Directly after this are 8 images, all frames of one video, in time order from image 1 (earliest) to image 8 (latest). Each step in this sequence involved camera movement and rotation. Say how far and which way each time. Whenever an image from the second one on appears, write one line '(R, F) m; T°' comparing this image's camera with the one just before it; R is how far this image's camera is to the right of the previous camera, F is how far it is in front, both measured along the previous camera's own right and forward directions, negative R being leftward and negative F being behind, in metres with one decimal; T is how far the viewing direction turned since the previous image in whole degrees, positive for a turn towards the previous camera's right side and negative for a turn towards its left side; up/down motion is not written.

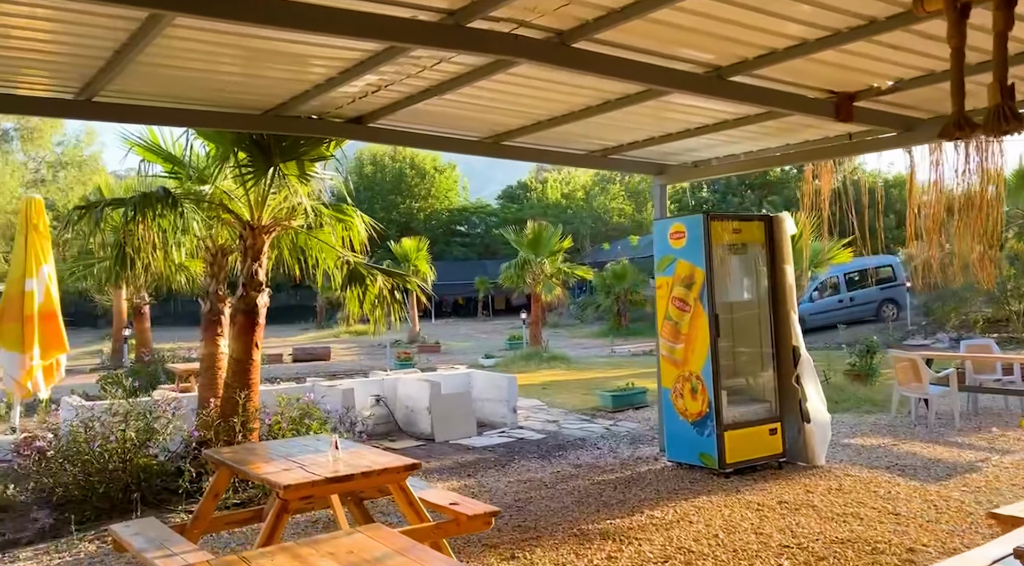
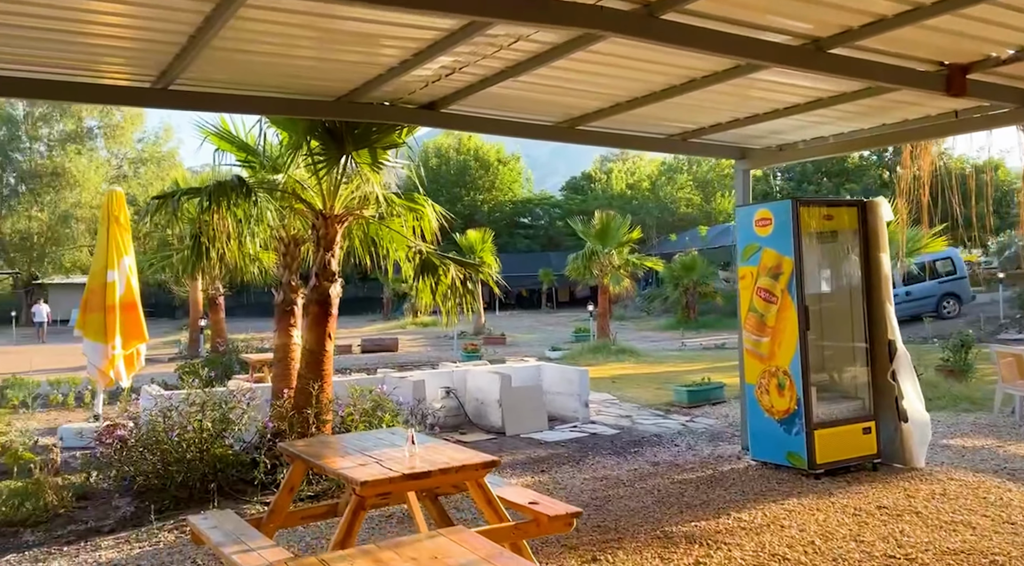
(-0.1, +0.2) m; -4°
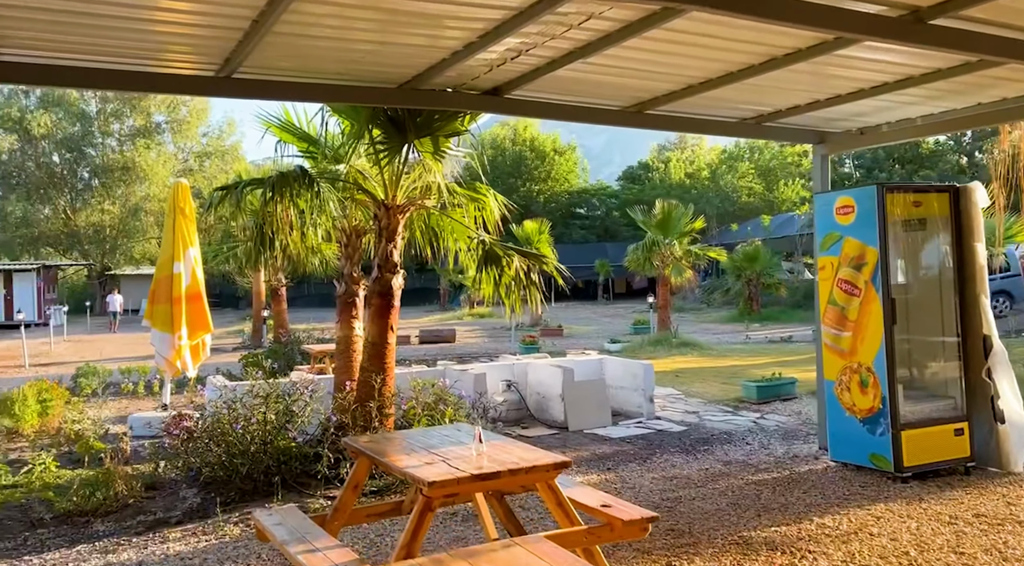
(-0.1, +0.2) m; -4°
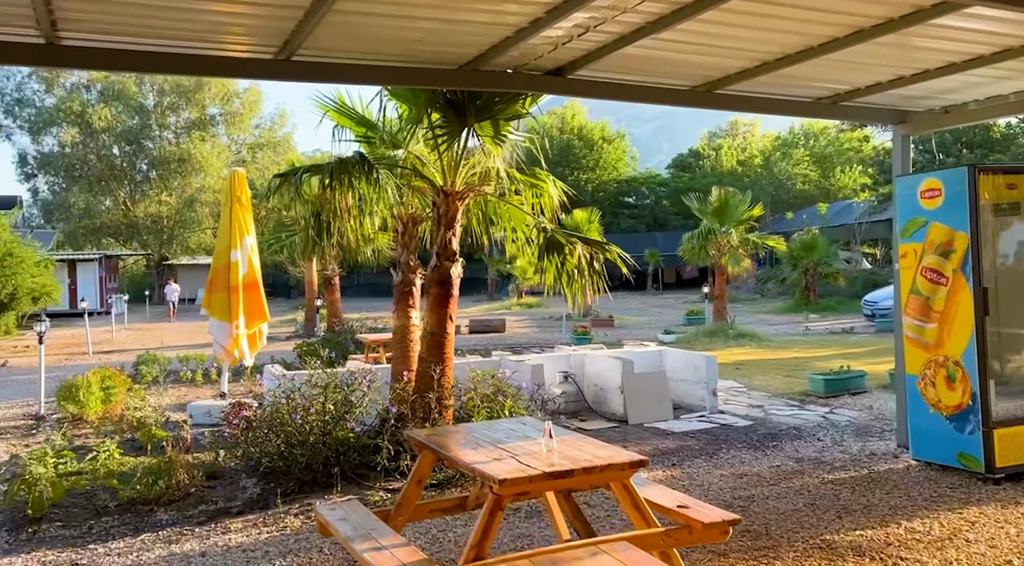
(-0.1, +0.2) m; -3°
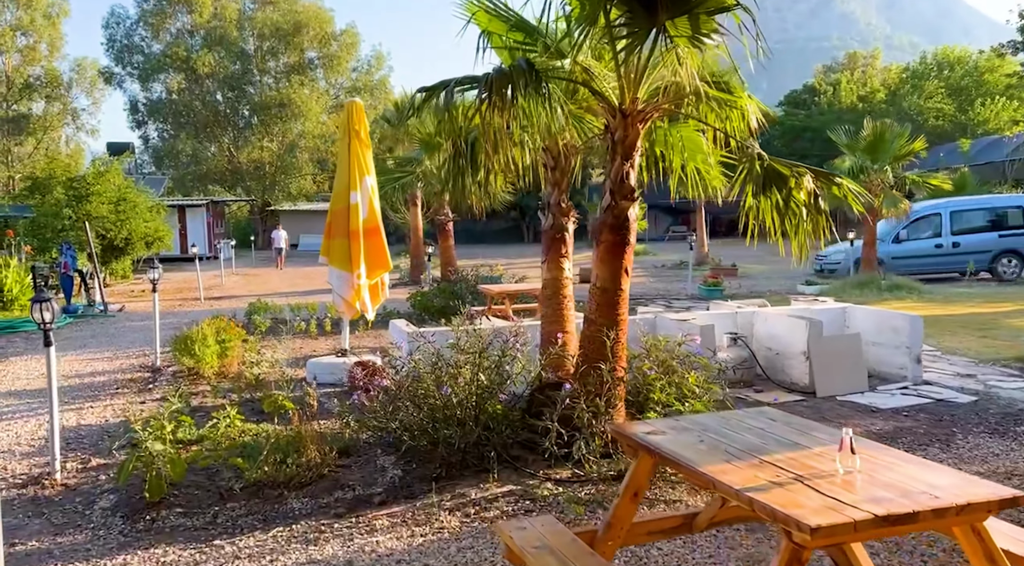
(-0.6, +1.2) m; -6°
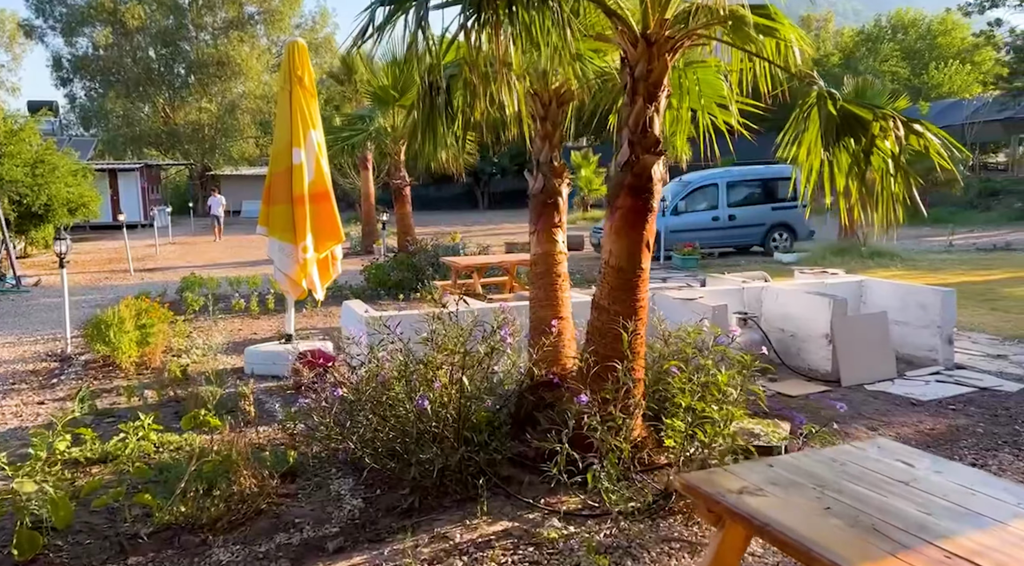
(-0.2, +1.3) m; +3°
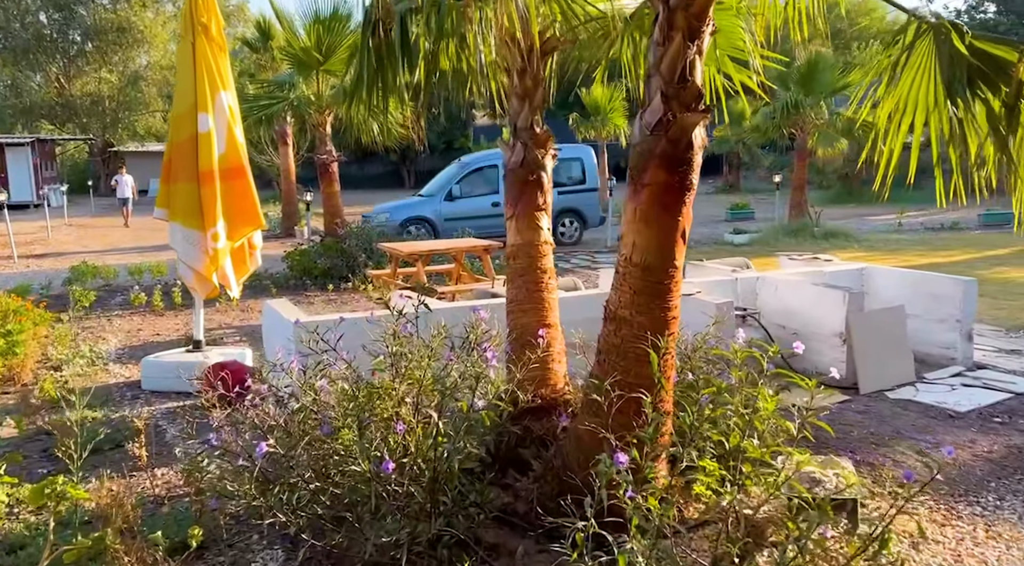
(-0.2, +1.2) m; +5°
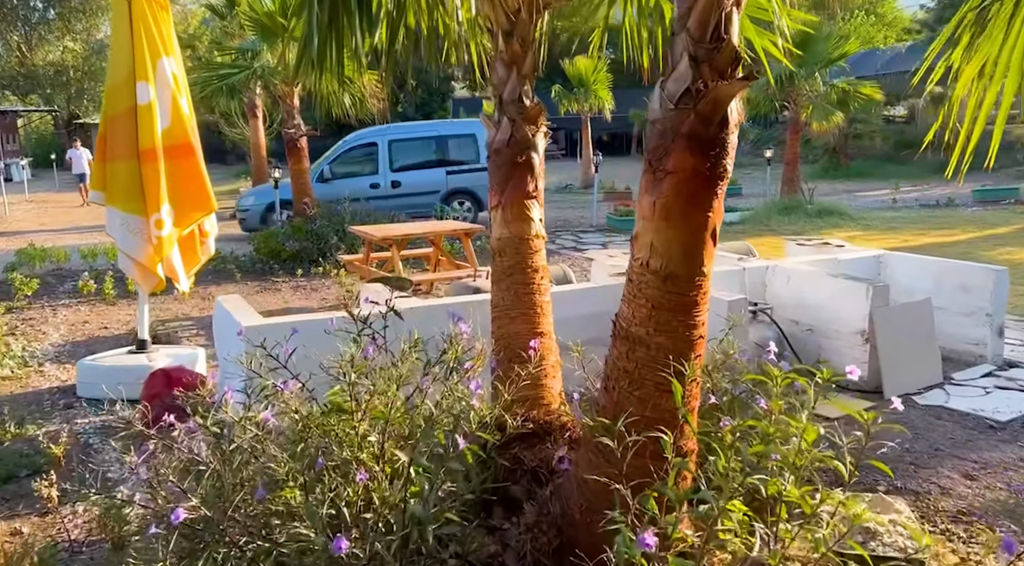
(0.0, +0.7) m; +1°
